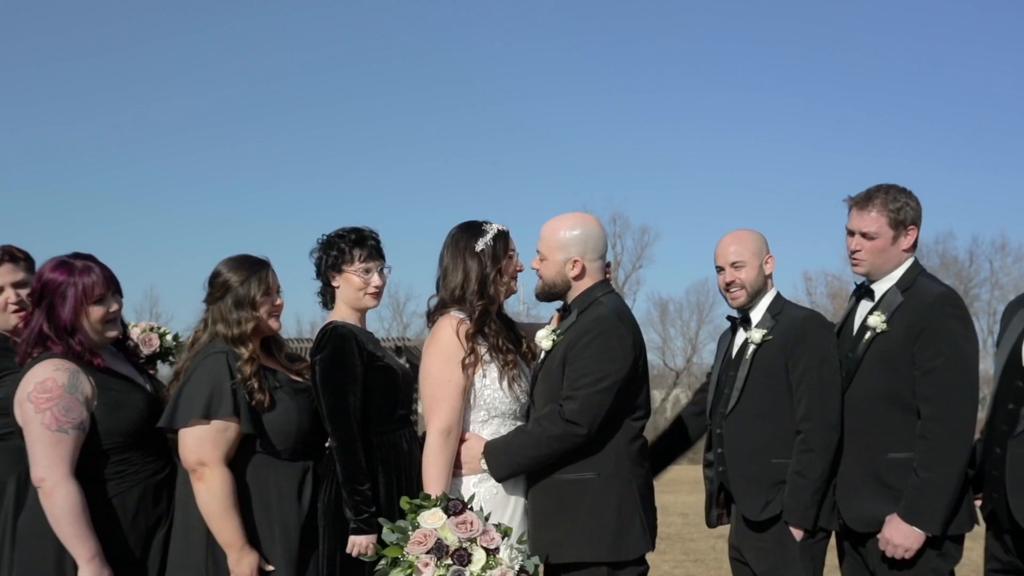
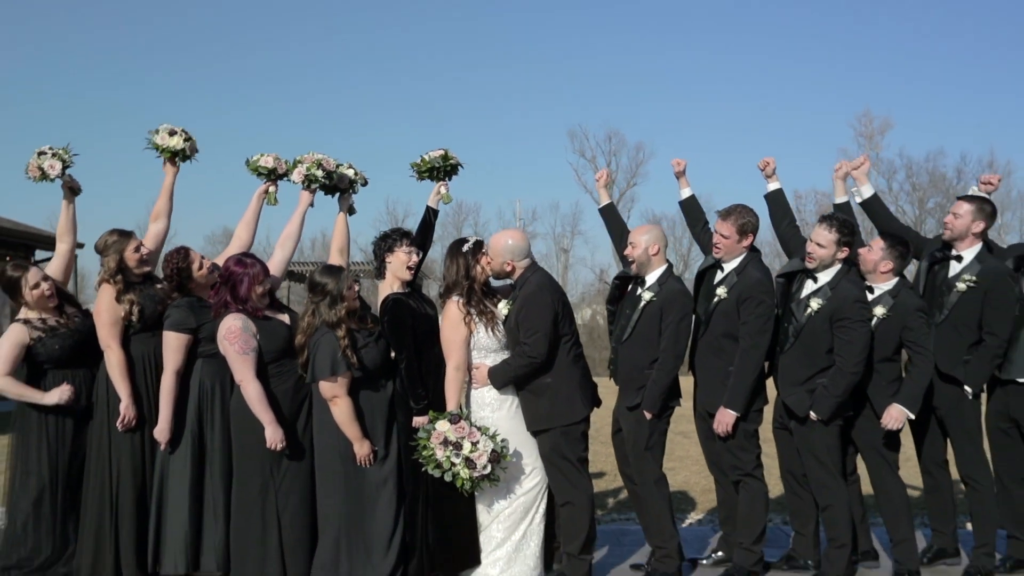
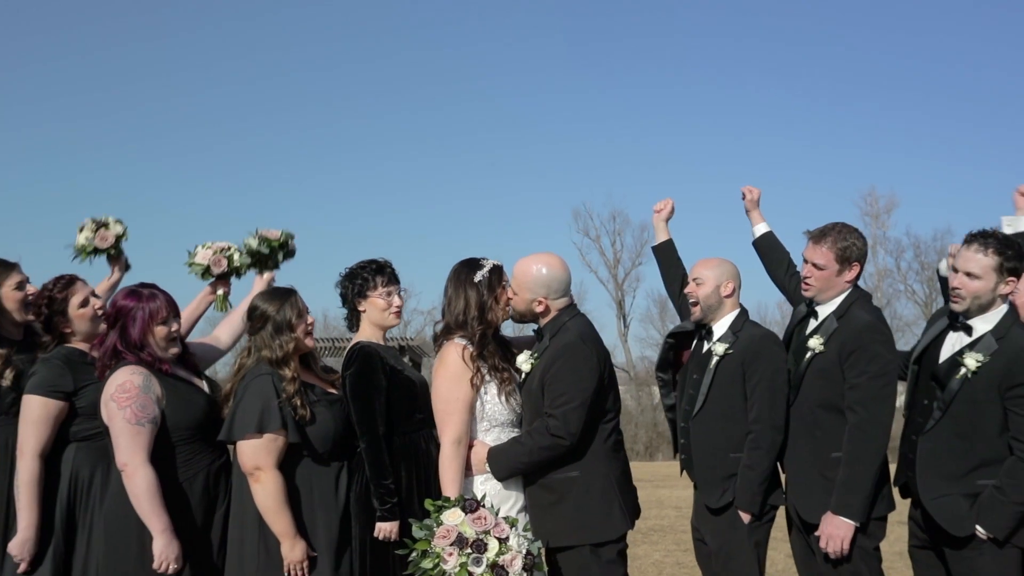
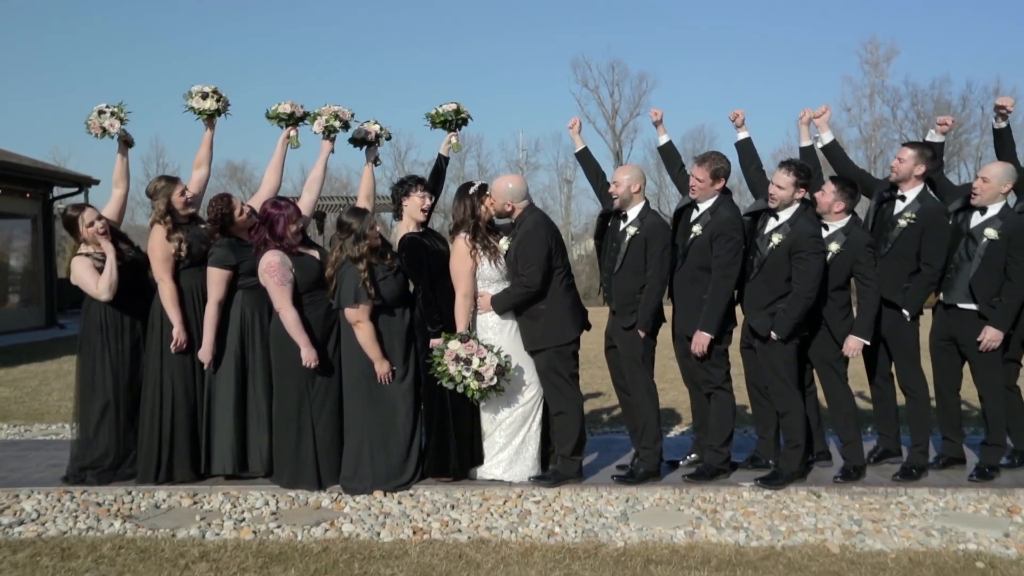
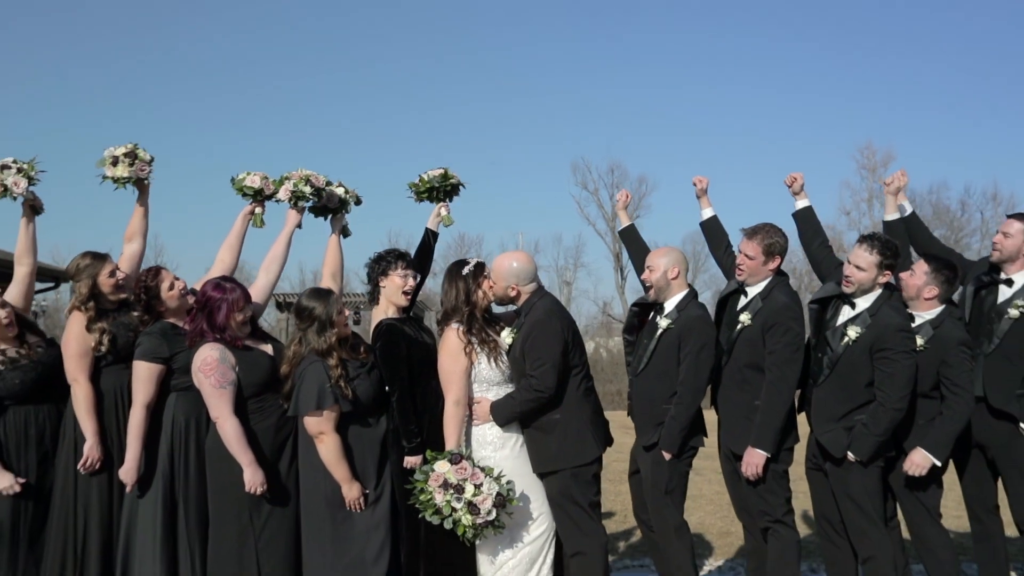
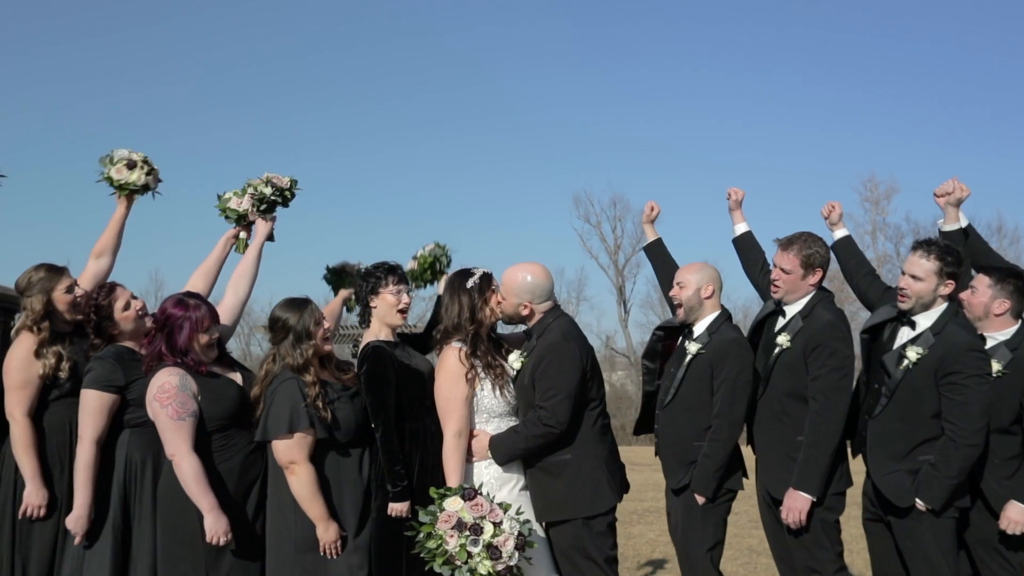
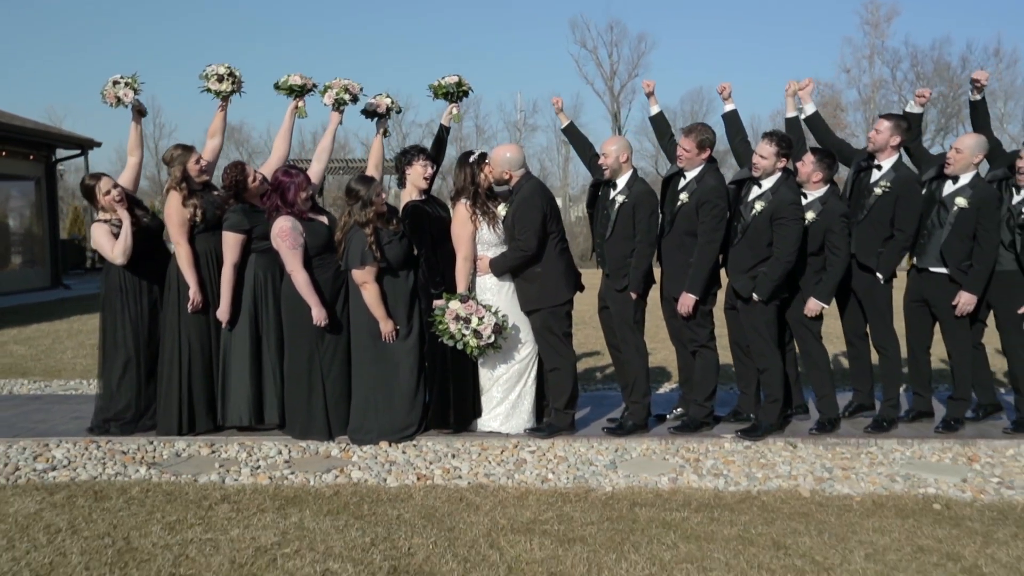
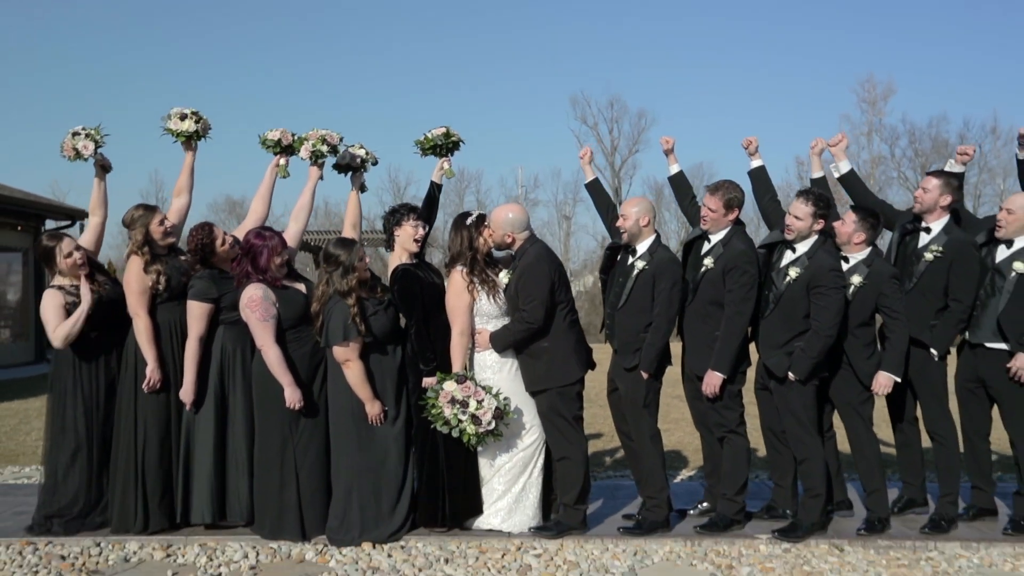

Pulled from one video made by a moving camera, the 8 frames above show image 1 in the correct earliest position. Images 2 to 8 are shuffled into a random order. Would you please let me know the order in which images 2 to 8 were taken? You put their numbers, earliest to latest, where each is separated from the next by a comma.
3, 6, 5, 2, 8, 4, 7
